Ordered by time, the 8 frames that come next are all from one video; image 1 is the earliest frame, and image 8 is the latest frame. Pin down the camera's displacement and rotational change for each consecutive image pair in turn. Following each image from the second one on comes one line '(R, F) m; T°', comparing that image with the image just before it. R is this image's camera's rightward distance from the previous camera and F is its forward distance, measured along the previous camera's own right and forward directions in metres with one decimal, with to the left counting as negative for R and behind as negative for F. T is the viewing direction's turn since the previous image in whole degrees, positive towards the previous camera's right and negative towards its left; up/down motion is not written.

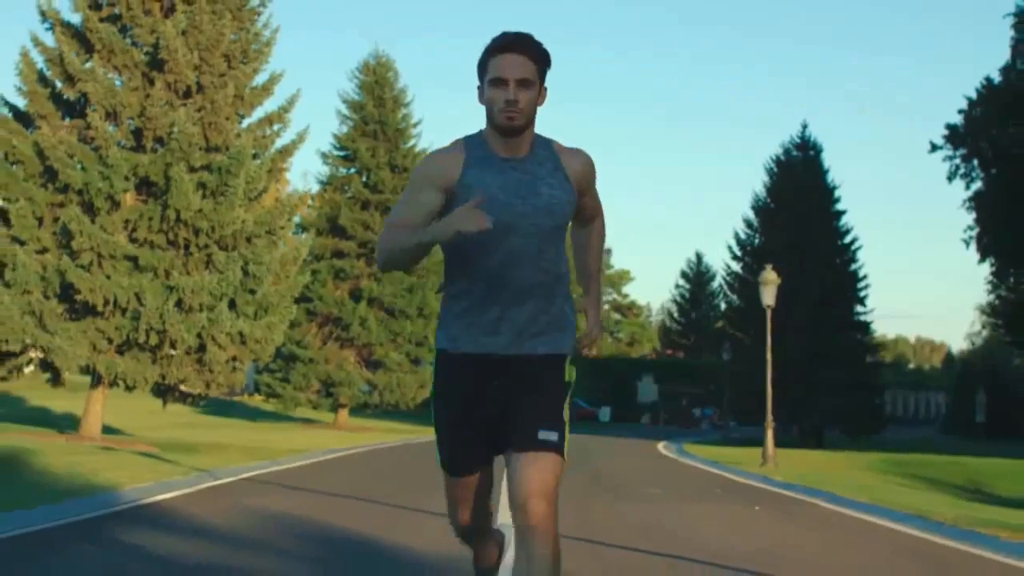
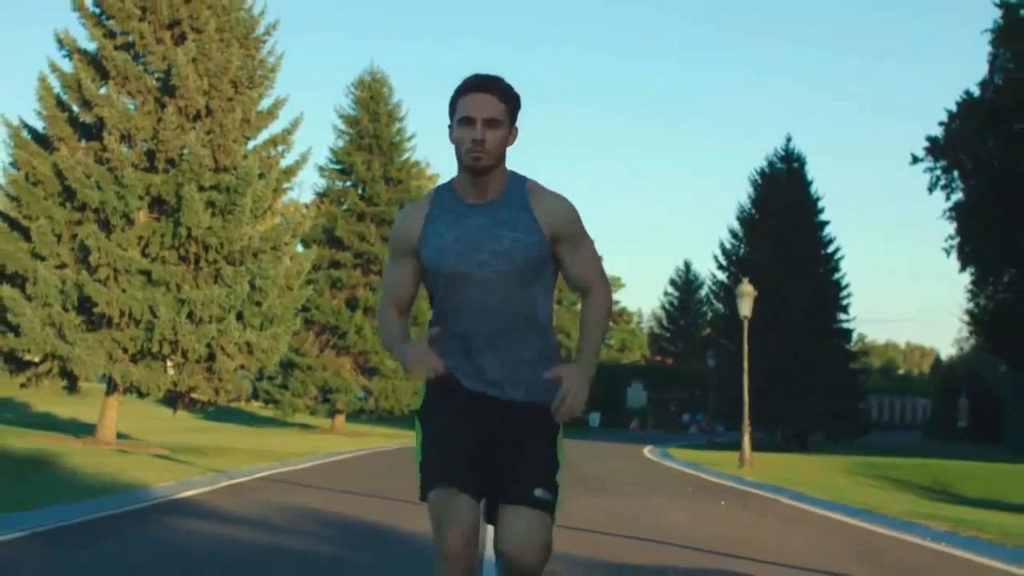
(0.0, -1.7) m; 0°
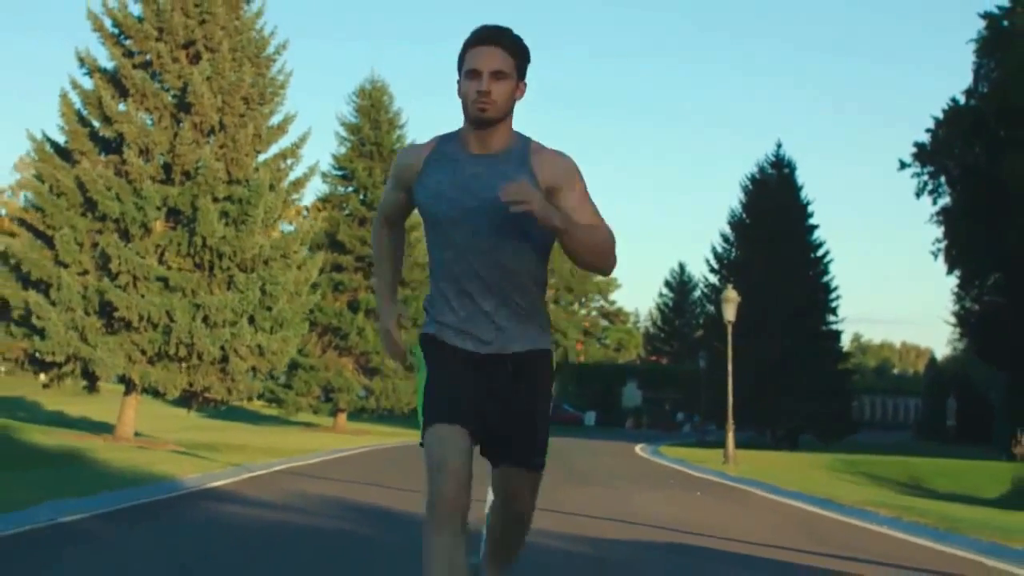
(0.0, -1.7) m; 0°
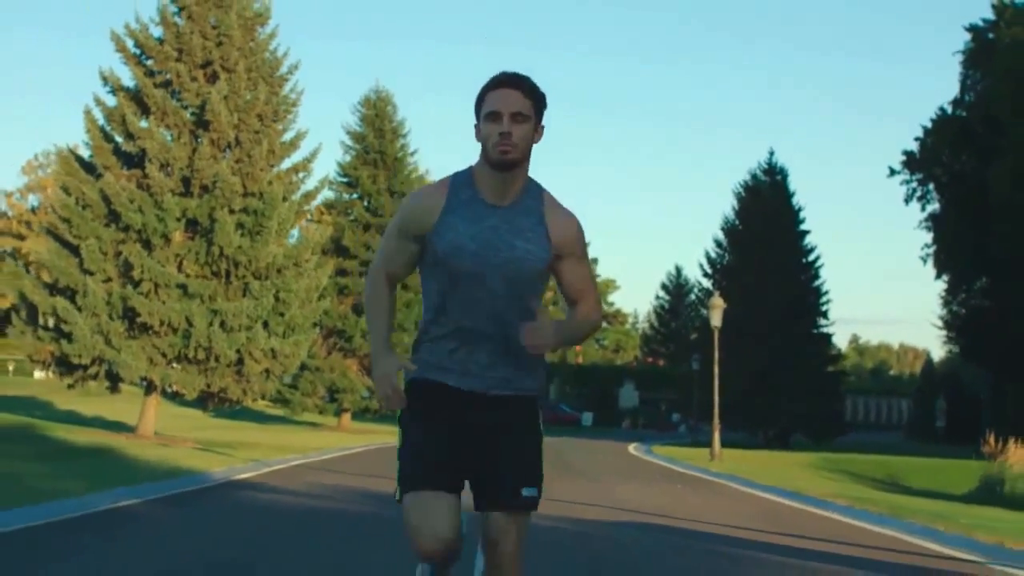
(0.0, -1.9) m; 0°
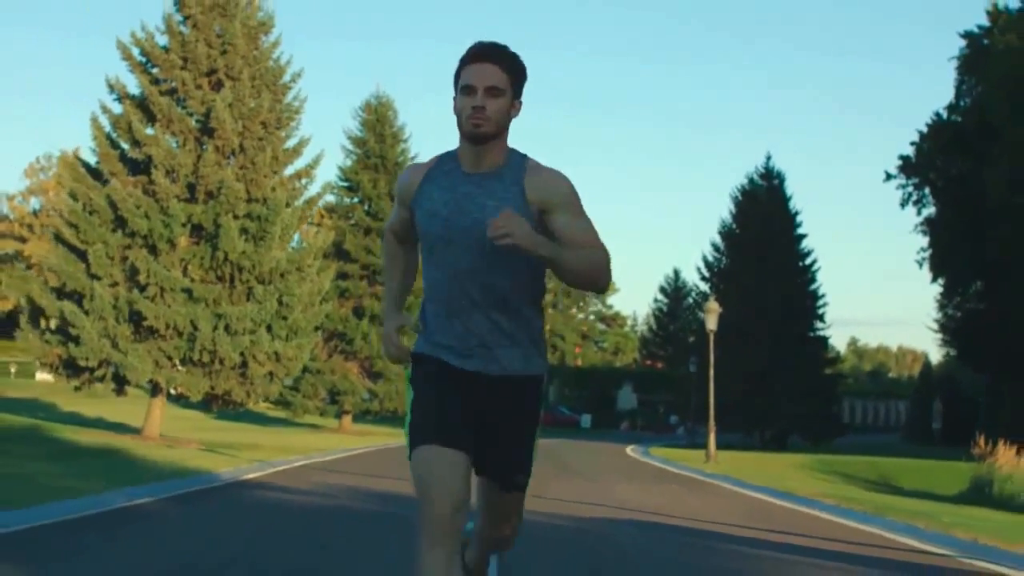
(0.0, -0.6) m; 0°
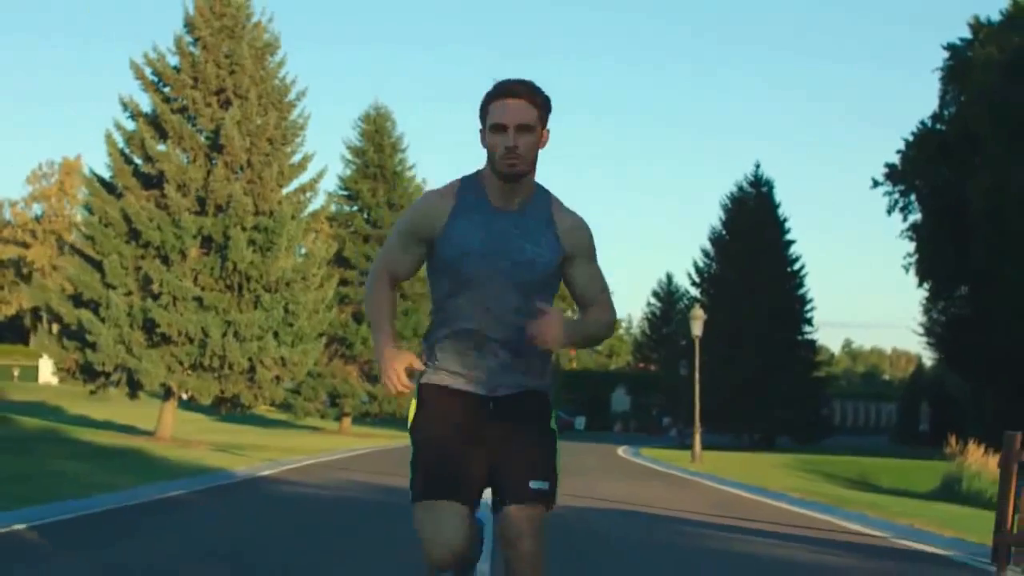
(0.0, -1.7) m; 0°
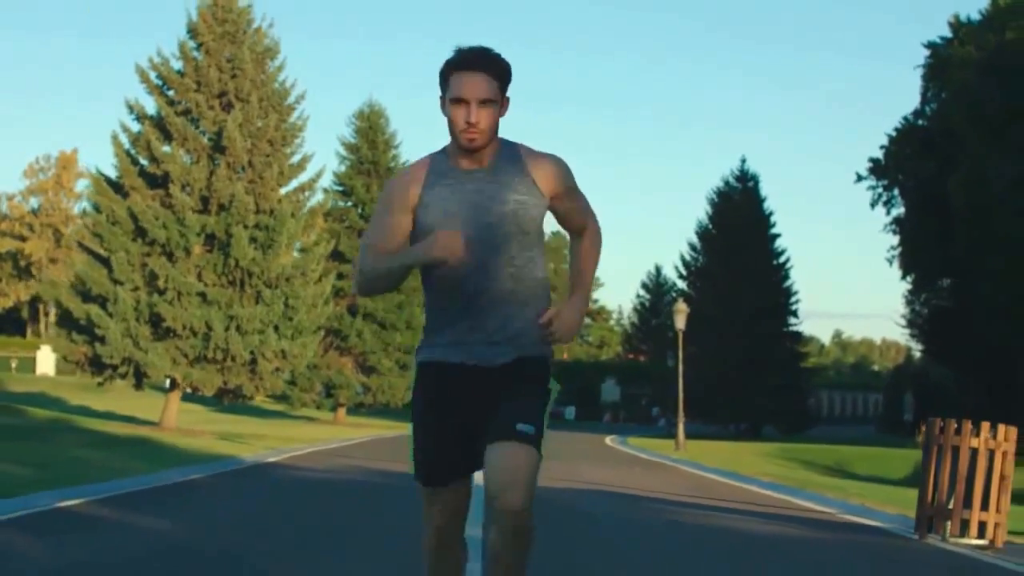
(0.0, -1.5) m; 0°
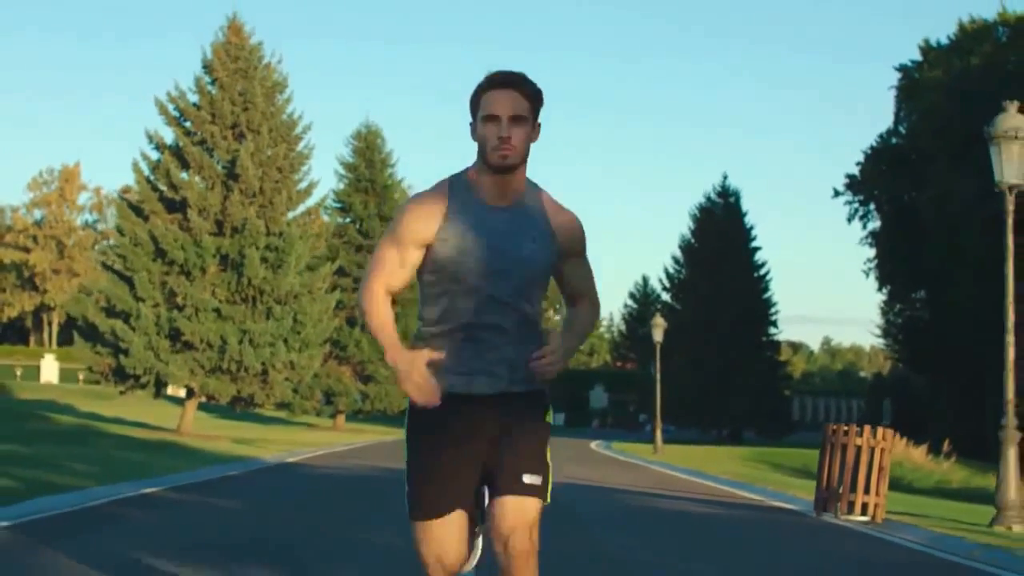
(0.0, -3.1) m; 0°
